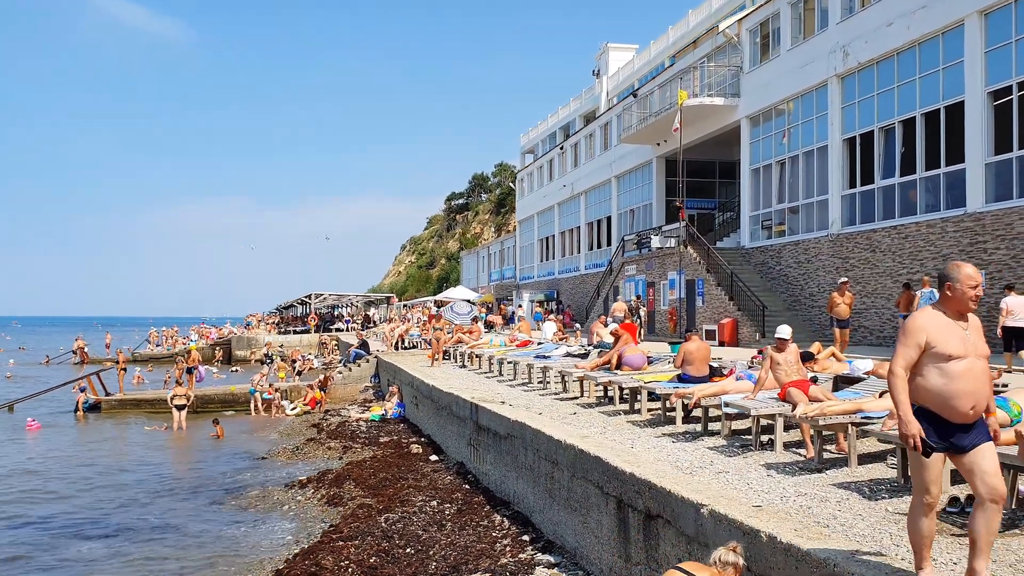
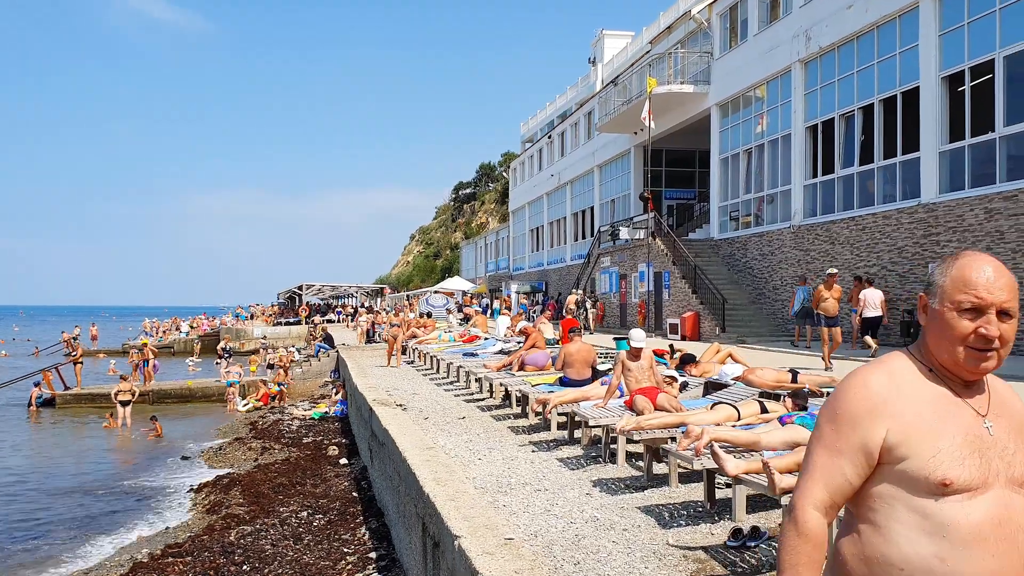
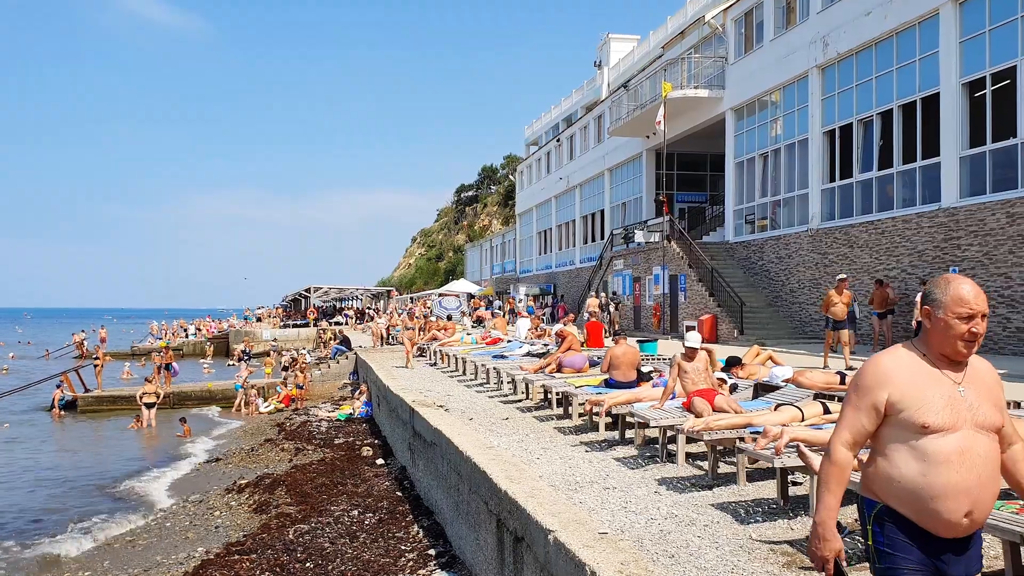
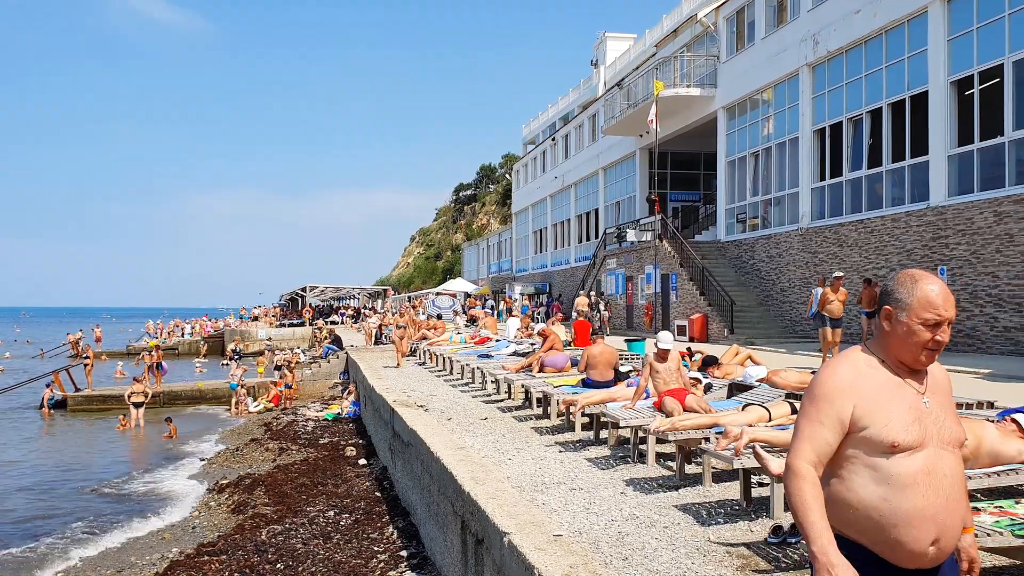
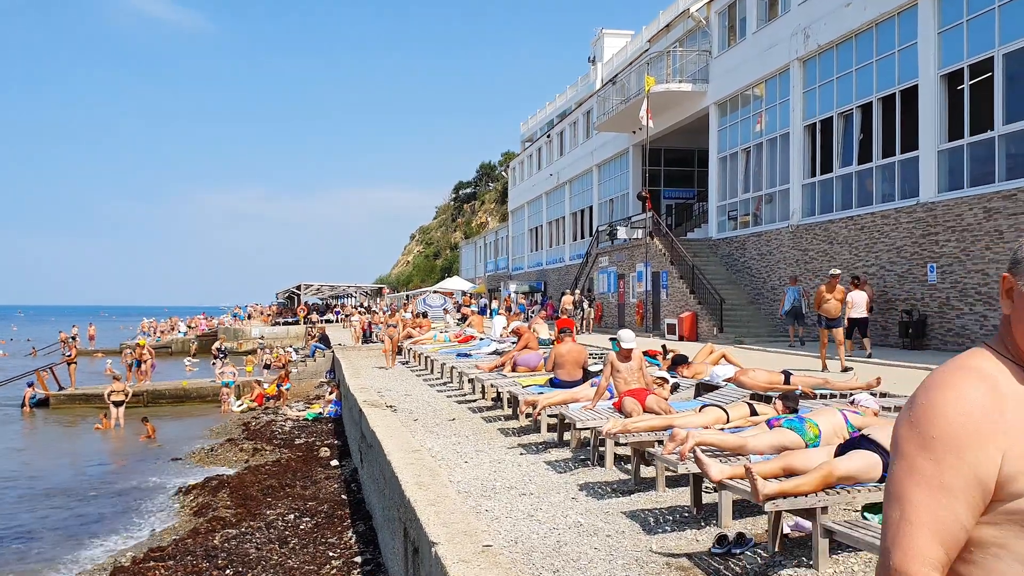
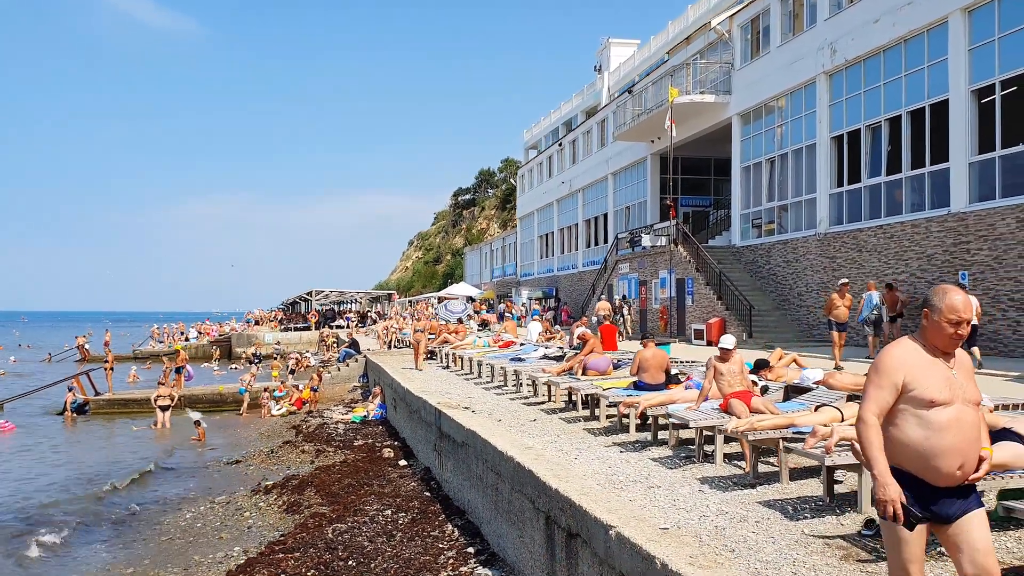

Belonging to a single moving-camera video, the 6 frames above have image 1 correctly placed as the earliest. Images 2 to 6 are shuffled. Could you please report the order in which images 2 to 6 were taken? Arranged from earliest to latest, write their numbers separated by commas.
6, 3, 4, 2, 5
